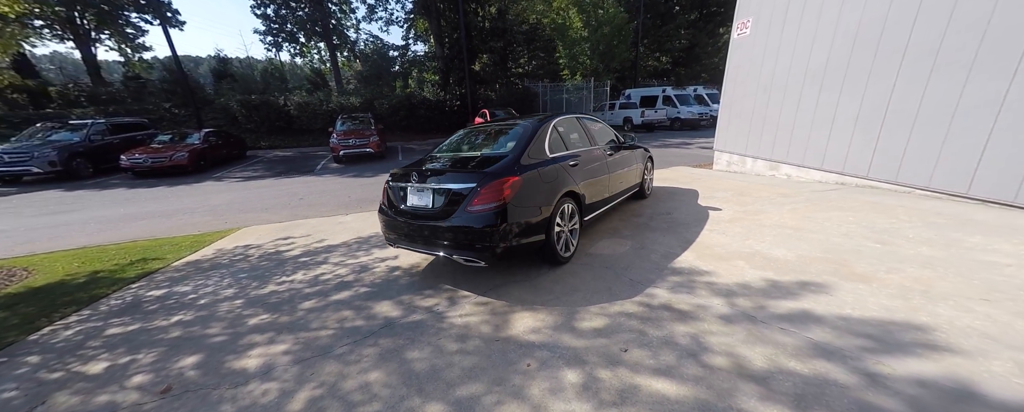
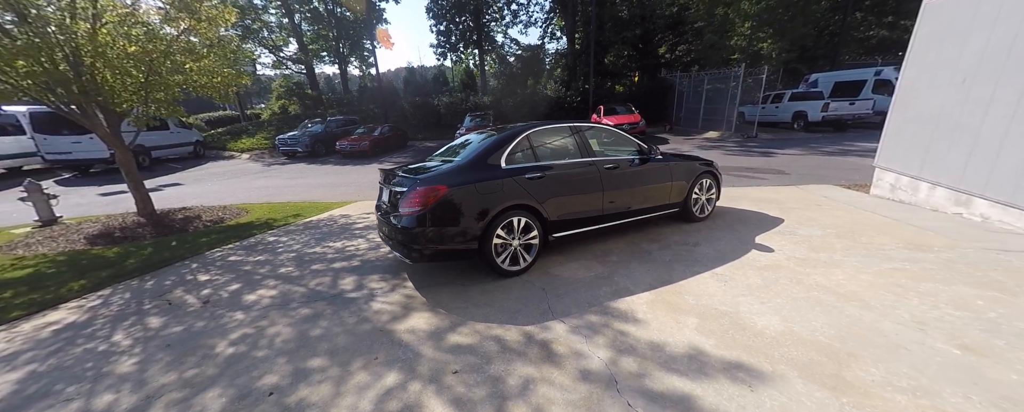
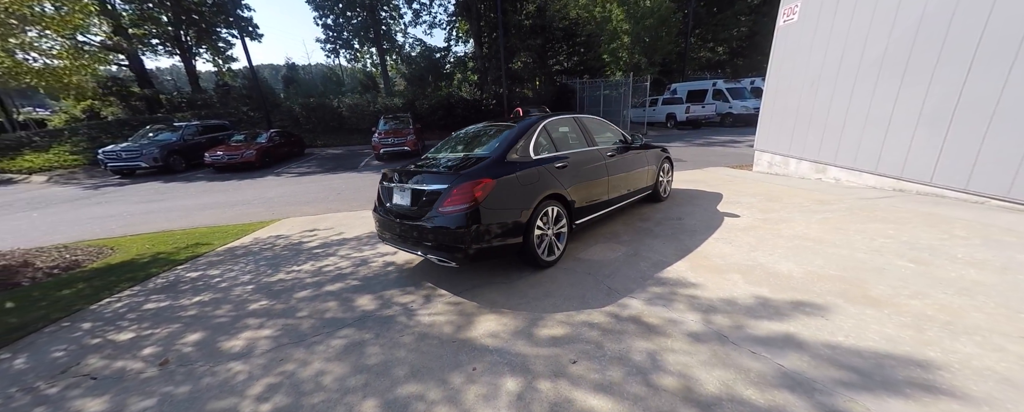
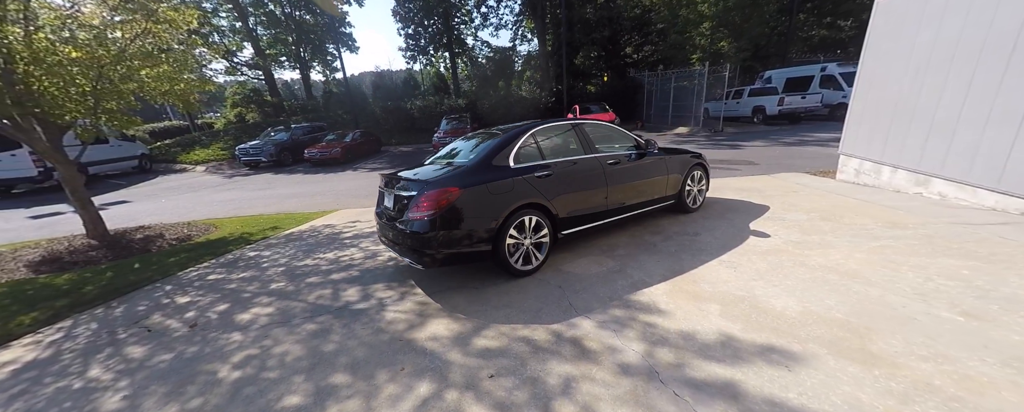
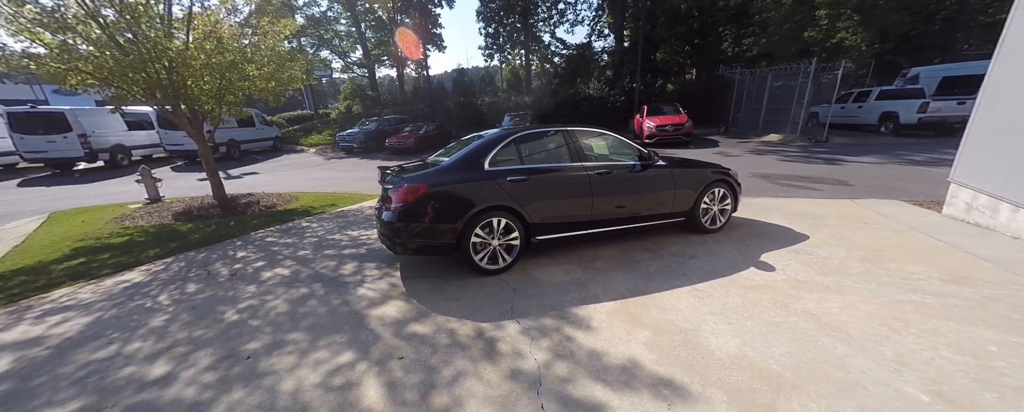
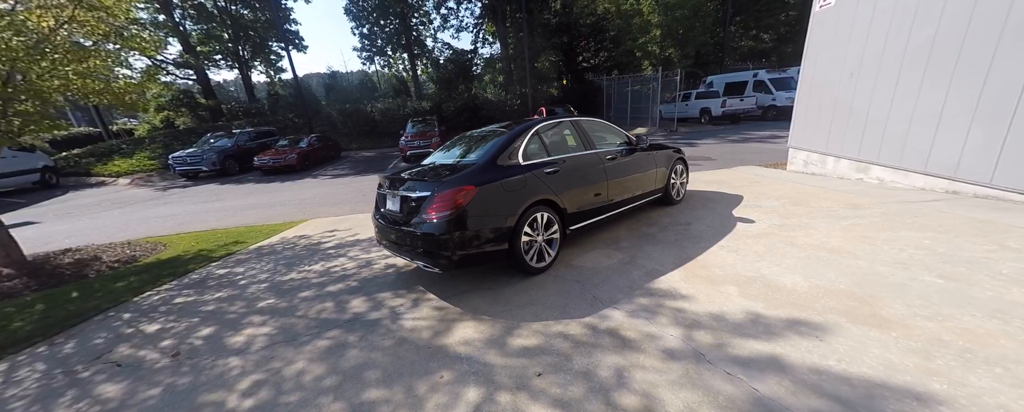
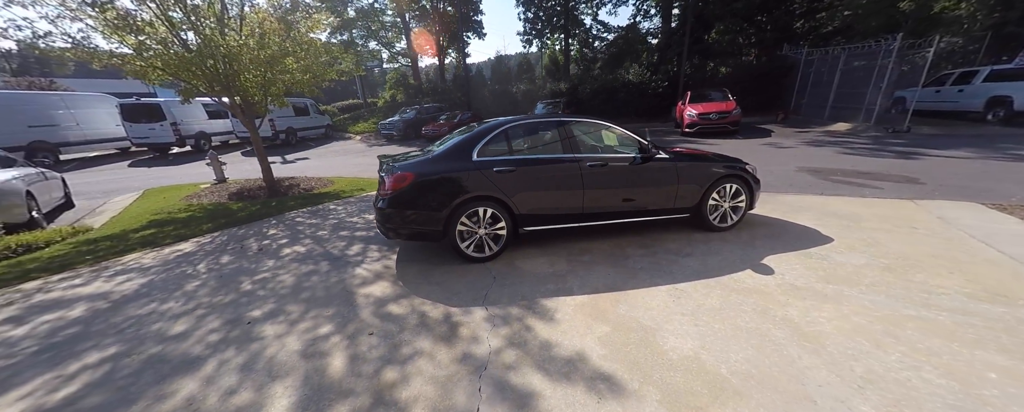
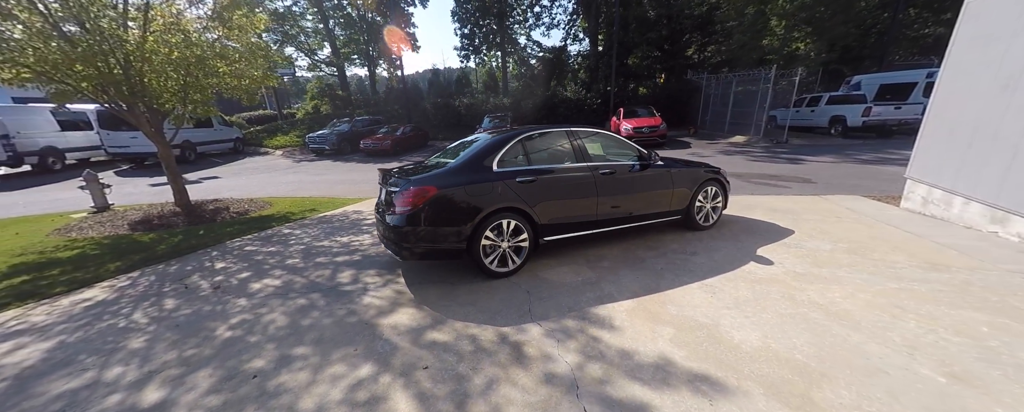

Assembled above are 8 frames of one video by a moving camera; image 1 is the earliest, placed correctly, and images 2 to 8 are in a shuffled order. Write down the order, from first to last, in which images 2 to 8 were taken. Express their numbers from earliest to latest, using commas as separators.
3, 6, 4, 2, 8, 5, 7
